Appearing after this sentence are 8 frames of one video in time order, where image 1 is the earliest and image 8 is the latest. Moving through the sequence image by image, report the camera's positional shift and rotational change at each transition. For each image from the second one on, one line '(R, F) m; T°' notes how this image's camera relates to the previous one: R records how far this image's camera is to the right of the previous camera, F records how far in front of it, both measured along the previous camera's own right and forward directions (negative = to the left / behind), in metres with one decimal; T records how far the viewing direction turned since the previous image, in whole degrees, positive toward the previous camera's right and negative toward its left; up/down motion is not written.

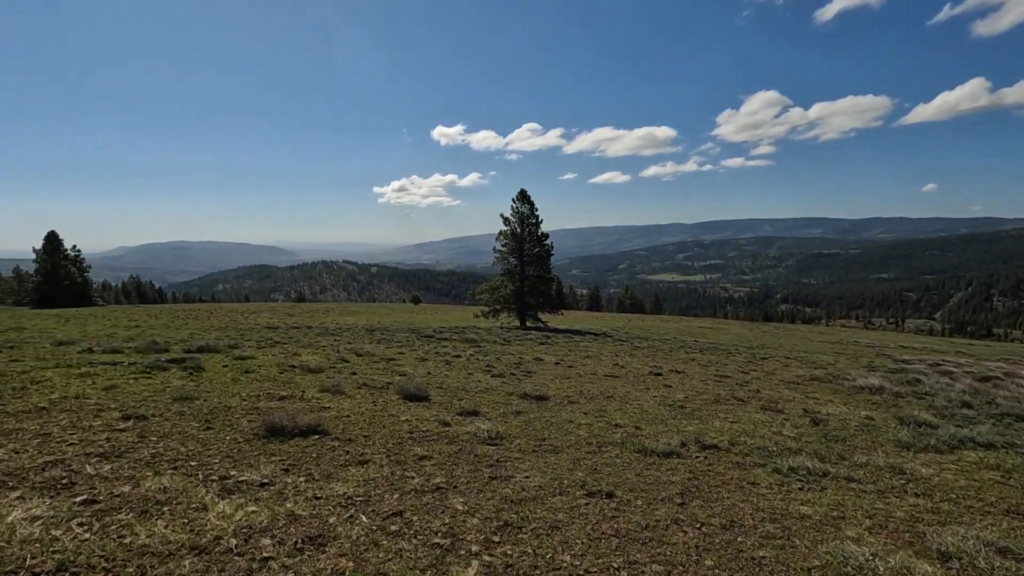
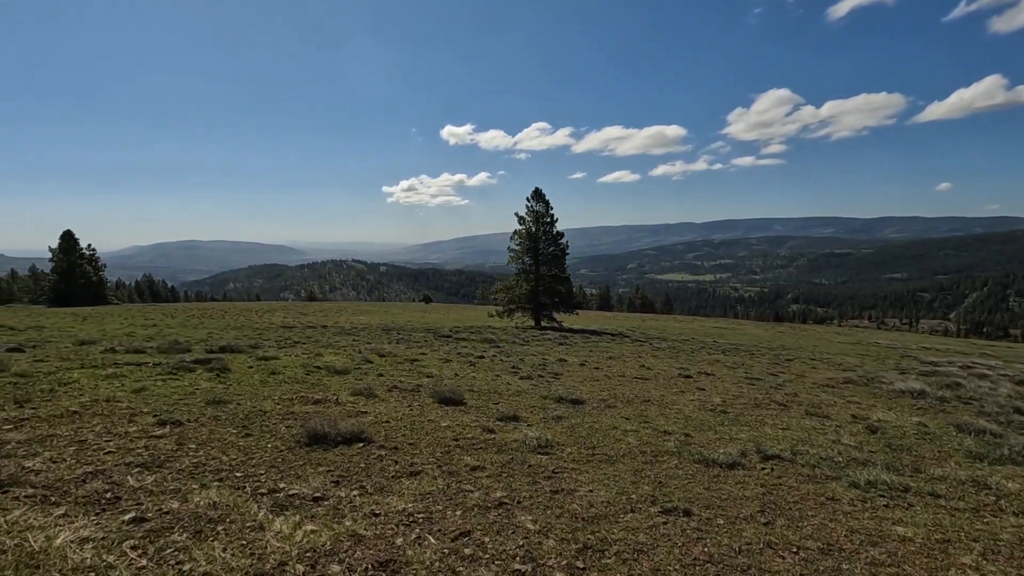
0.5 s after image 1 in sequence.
(-0.7, +0.4) m; -1°
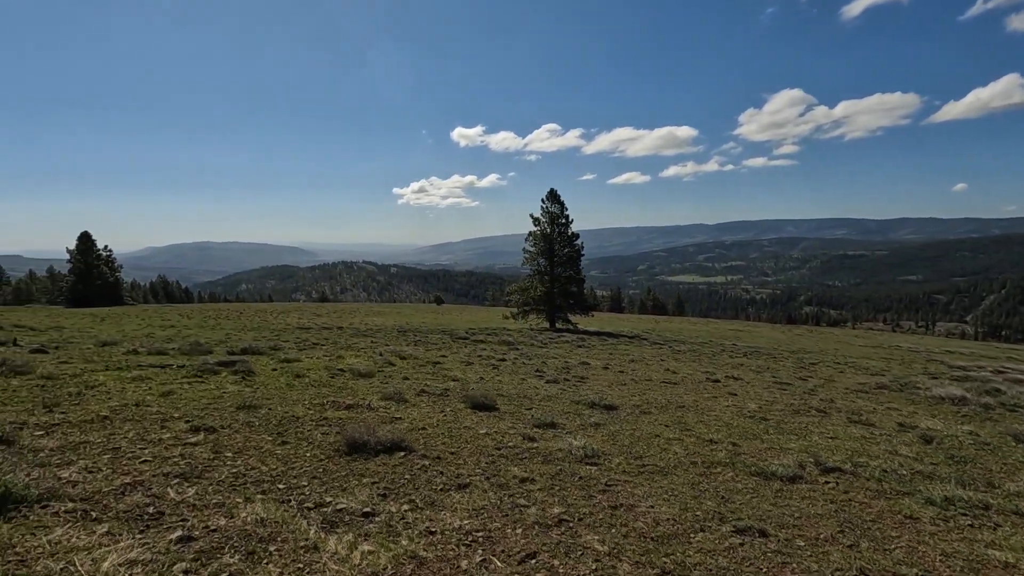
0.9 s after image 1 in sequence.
(-0.5, +0.4) m; -1°
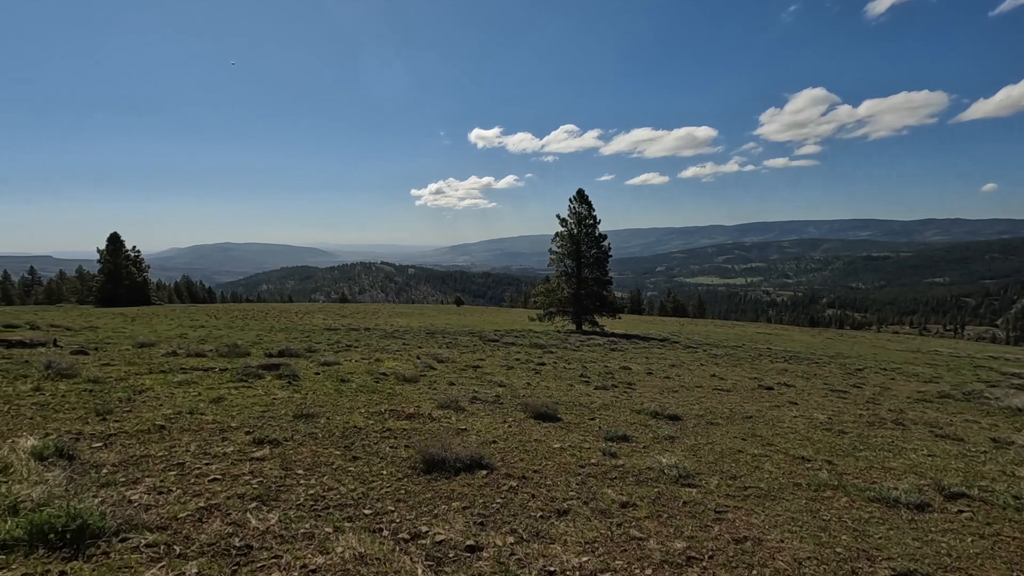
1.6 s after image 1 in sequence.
(-1.0, +0.6) m; -2°
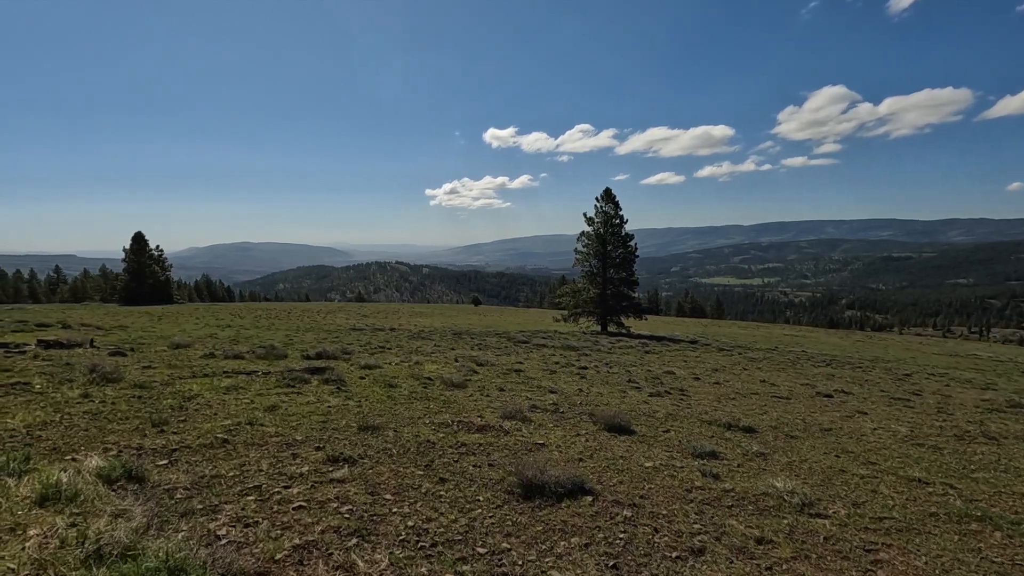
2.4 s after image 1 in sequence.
(-1.1, +0.7) m; -1°
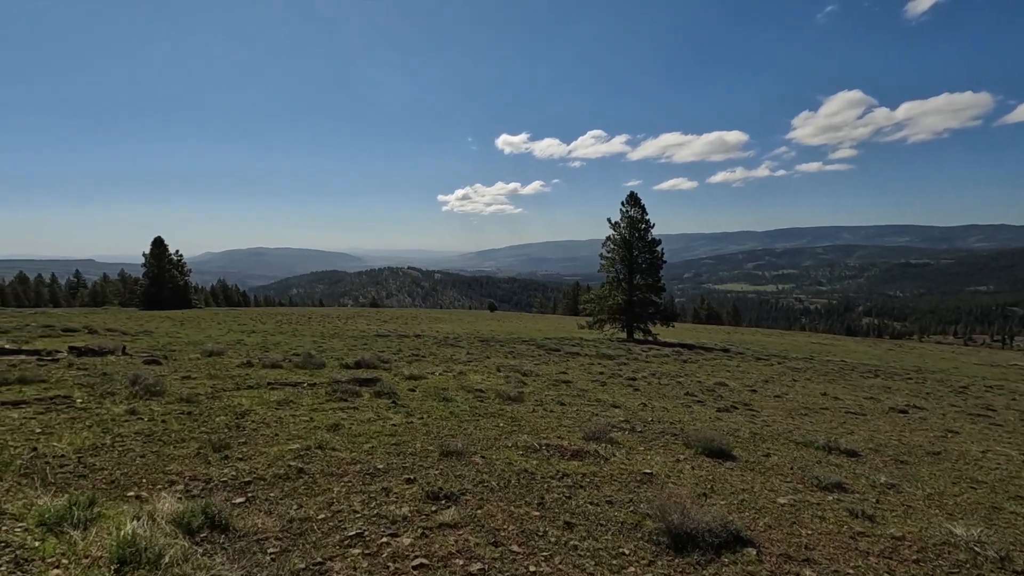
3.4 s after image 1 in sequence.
(-1.3, +1.0) m; -1°
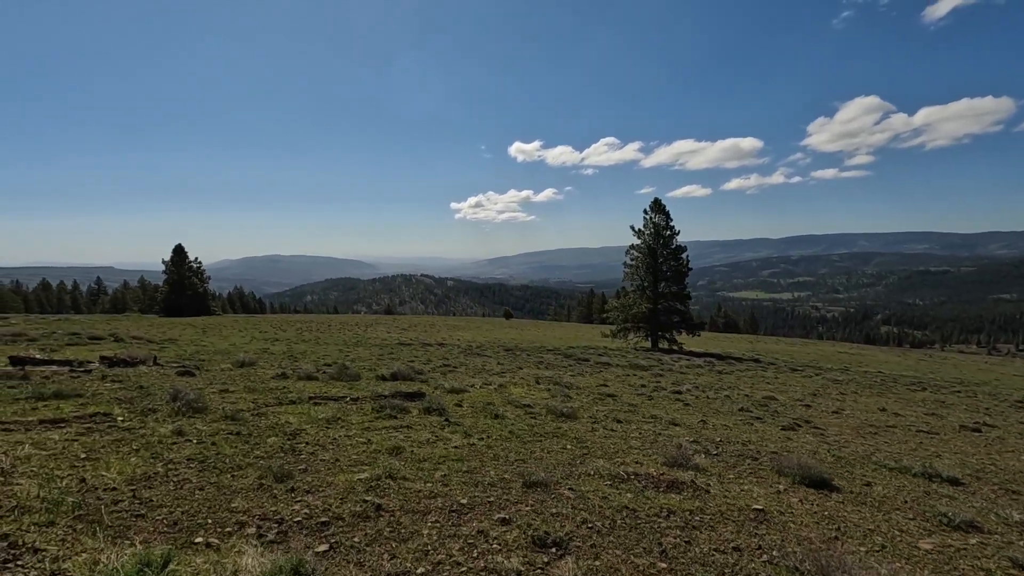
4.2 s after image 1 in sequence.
(-1.0, +0.8) m; -1°
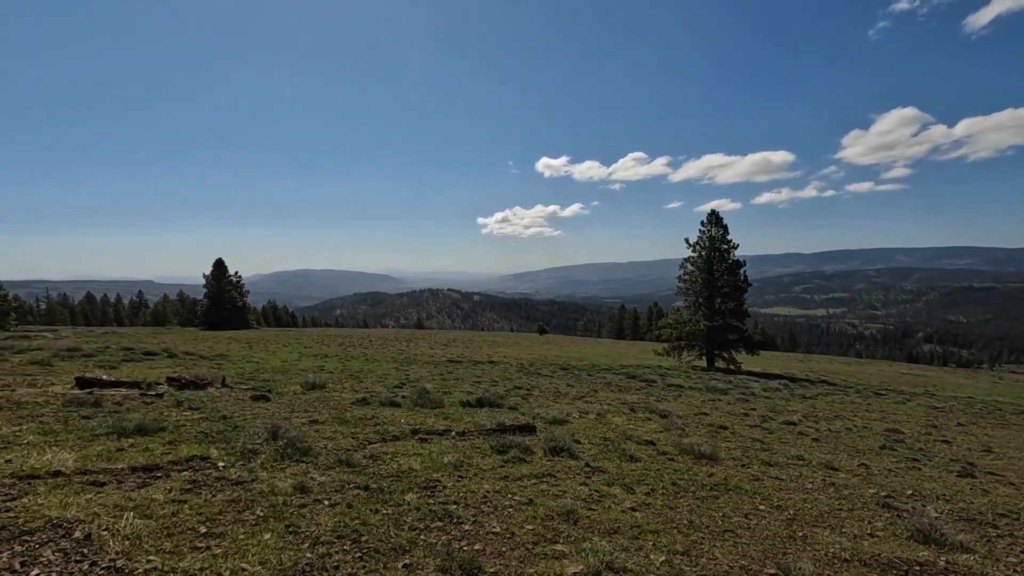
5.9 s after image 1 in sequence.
(-2.1, +1.7) m; -3°
